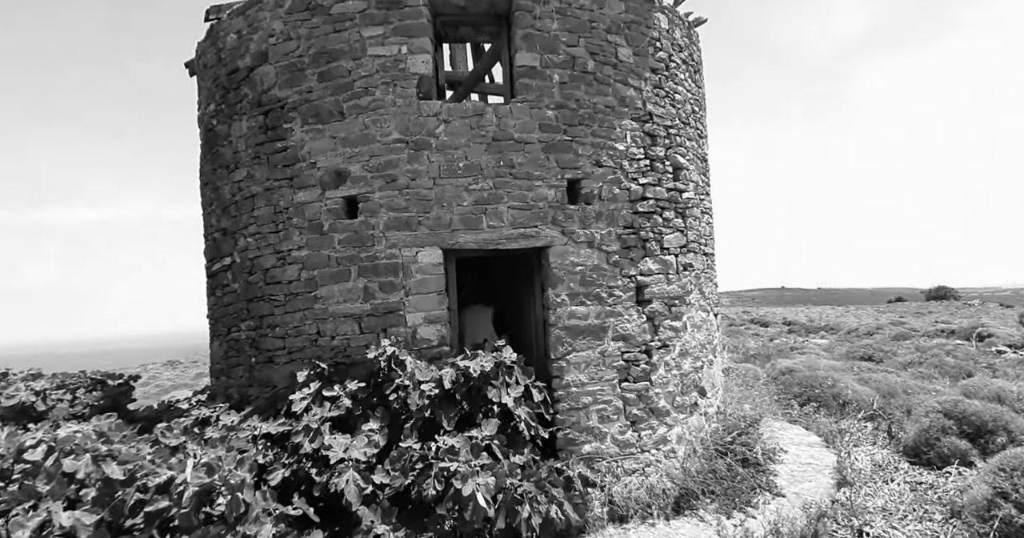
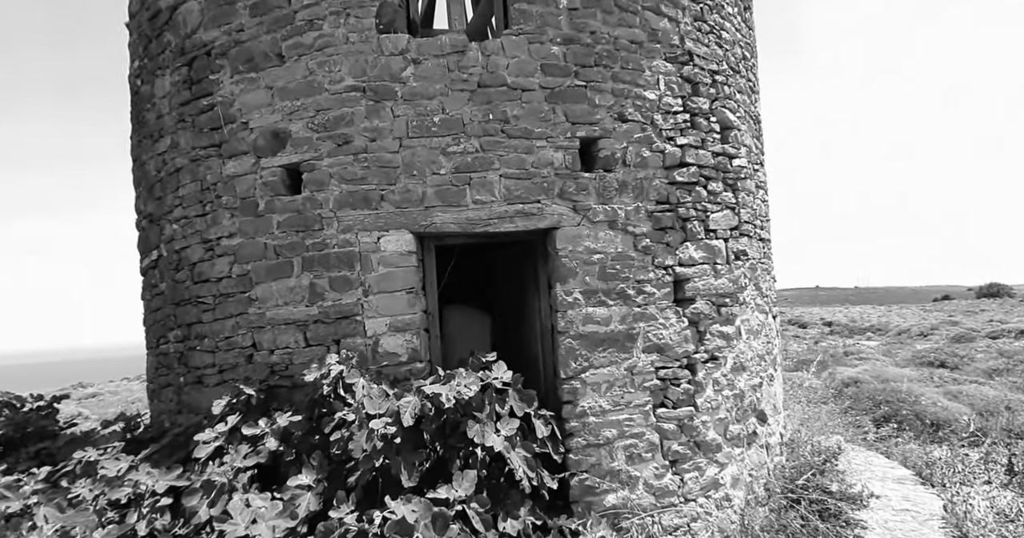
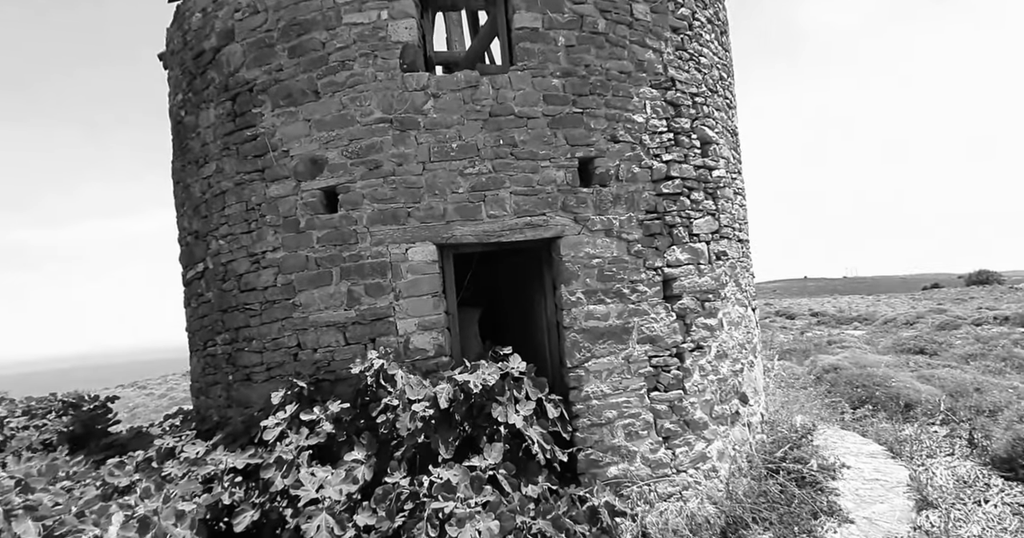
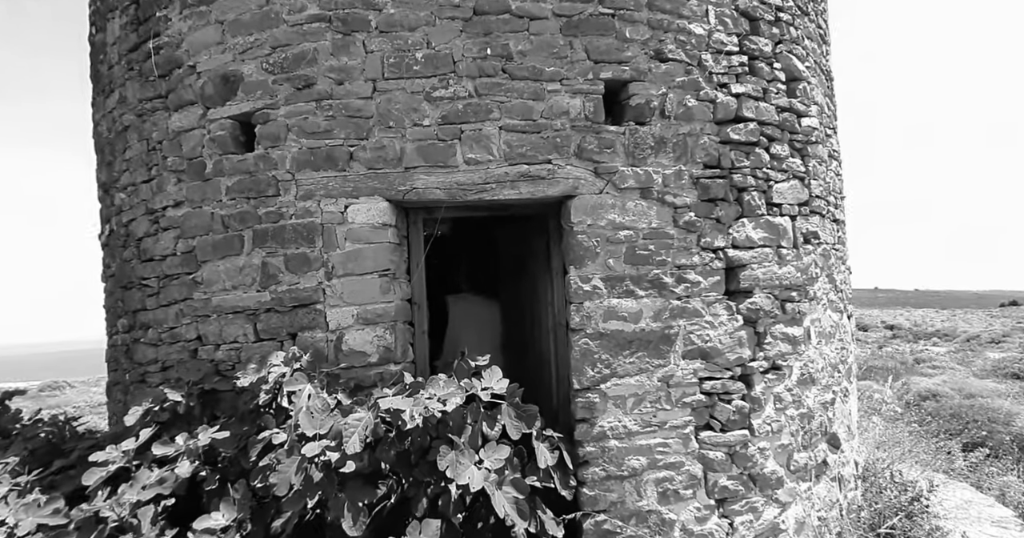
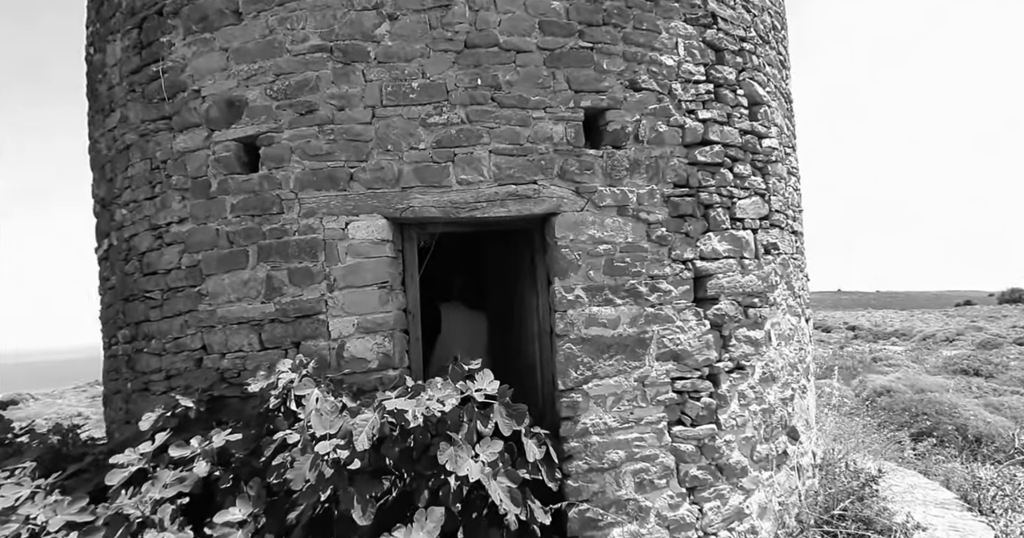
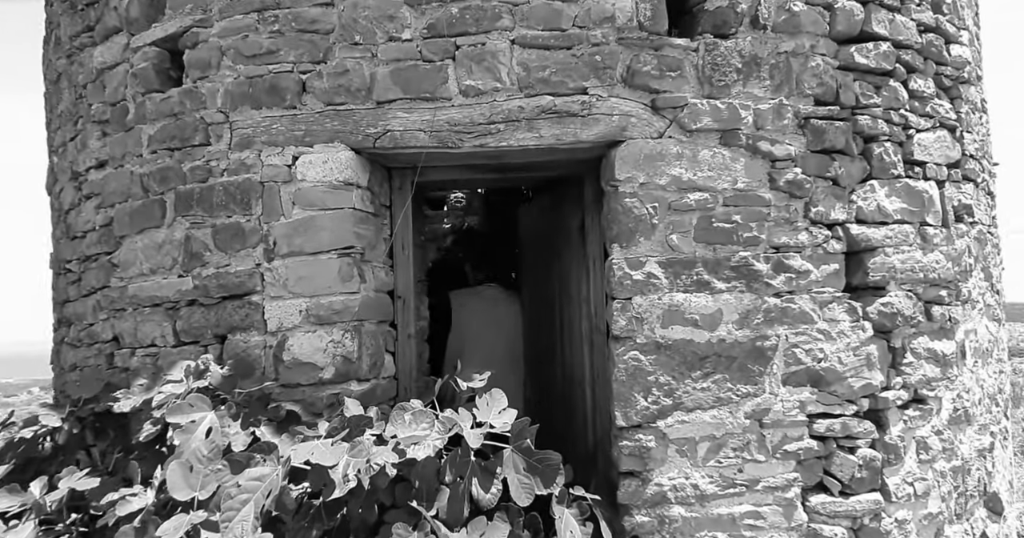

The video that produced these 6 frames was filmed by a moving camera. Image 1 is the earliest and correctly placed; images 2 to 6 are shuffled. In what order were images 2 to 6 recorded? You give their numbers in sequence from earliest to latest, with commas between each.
3, 2, 5, 4, 6
